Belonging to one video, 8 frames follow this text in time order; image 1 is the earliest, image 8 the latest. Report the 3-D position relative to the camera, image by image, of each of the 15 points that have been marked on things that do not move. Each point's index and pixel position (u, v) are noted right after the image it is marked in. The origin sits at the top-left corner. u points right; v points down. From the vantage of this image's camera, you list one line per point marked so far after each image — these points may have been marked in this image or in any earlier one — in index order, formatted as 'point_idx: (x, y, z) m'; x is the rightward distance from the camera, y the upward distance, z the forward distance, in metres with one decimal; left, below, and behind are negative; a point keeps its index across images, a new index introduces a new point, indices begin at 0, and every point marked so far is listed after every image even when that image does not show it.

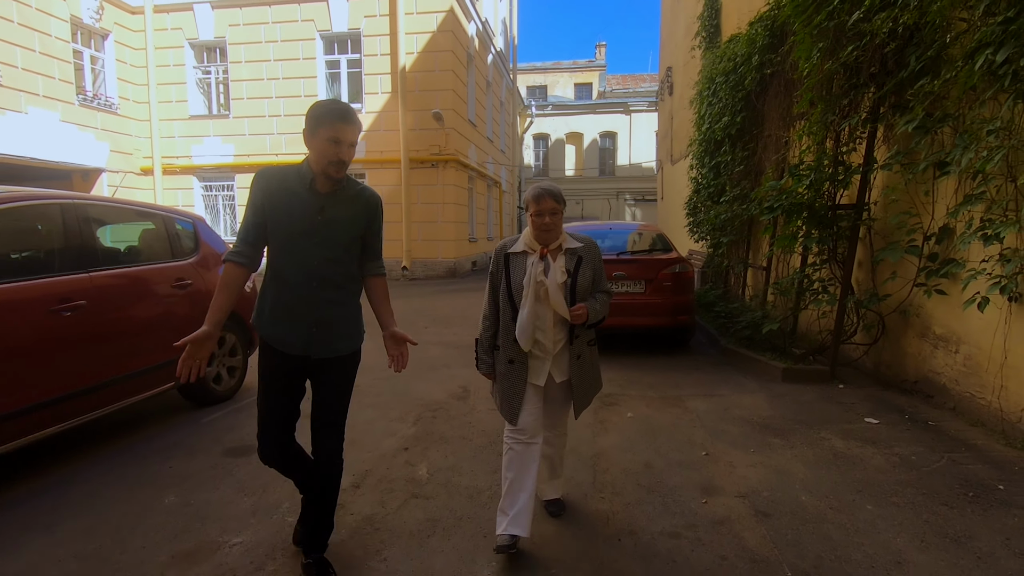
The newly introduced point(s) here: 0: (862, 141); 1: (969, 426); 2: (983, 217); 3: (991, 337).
0: (+3.0, +1.3, +4.7) m
1: (+3.1, -0.9, +3.7) m
2: (+3.0, +0.4, +3.4) m
3: (+3.1, -0.3, +3.5) m
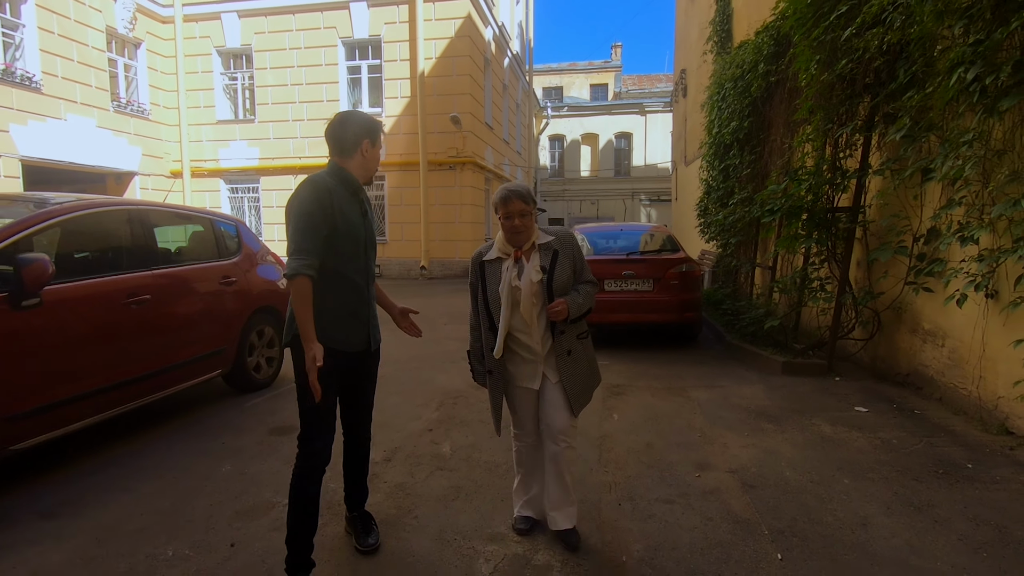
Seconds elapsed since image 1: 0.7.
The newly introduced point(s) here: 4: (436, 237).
0: (+3.2, +1.3, +5.0) m
1: (+3.2, -0.9, +4.0) m
2: (+3.1, +0.5, +3.7) m
3: (+3.2, -0.3, +3.8) m
4: (-2.2, +1.4, +15.6) m
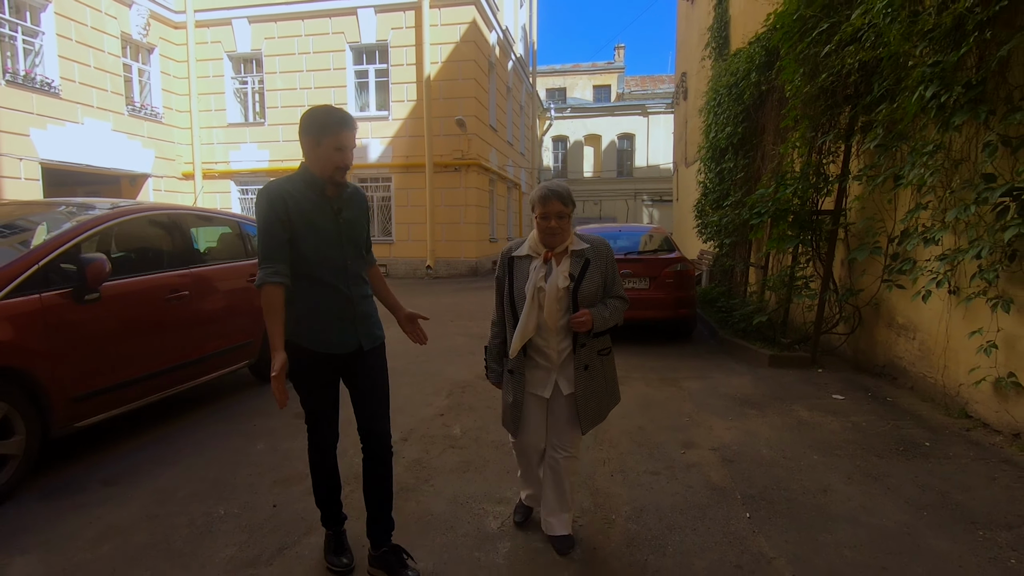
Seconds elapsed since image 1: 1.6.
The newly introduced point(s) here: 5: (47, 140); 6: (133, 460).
0: (+3.2, +1.3, +5.4) m
1: (+3.2, -0.9, +4.4) m
2: (+3.1, +0.5, +4.1) m
3: (+3.3, -0.3, +4.2) m
4: (-2.0, +1.5, +16.0) m
5: (-10.5, +3.3, +12.3) m
6: (-2.3, -1.1, +3.4) m
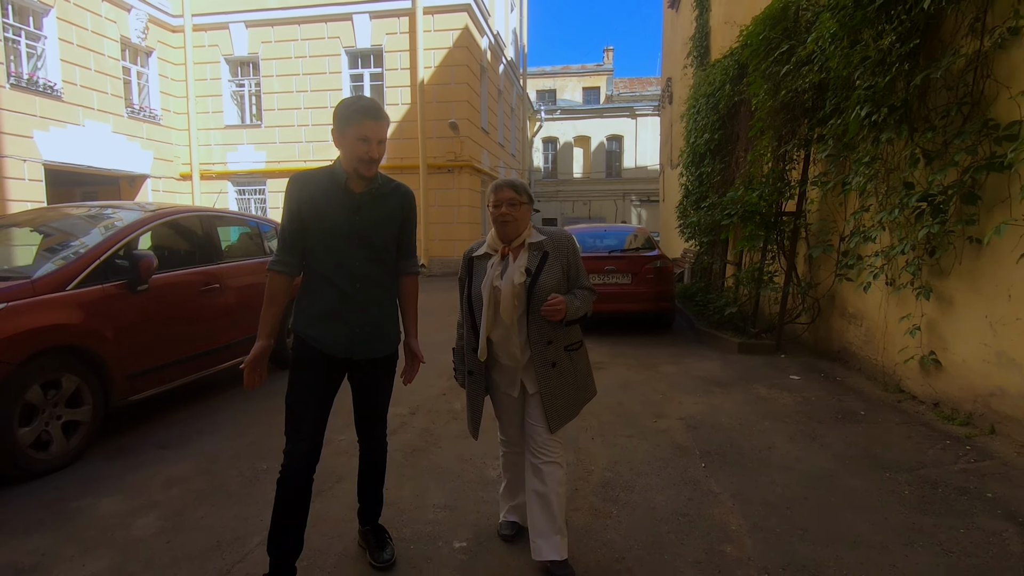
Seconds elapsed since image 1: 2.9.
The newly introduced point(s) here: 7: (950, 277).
0: (+3.1, +1.4, +6.0) m
1: (+3.2, -0.8, +5.0) m
2: (+3.0, +0.6, +4.7) m
3: (+3.2, -0.2, +4.8) m
4: (-2.3, +1.5, +16.5) m
5: (-10.7, +3.4, +12.7) m
6: (-2.4, -1.0, +3.9) m
7: (+3.1, +0.1, +3.9) m
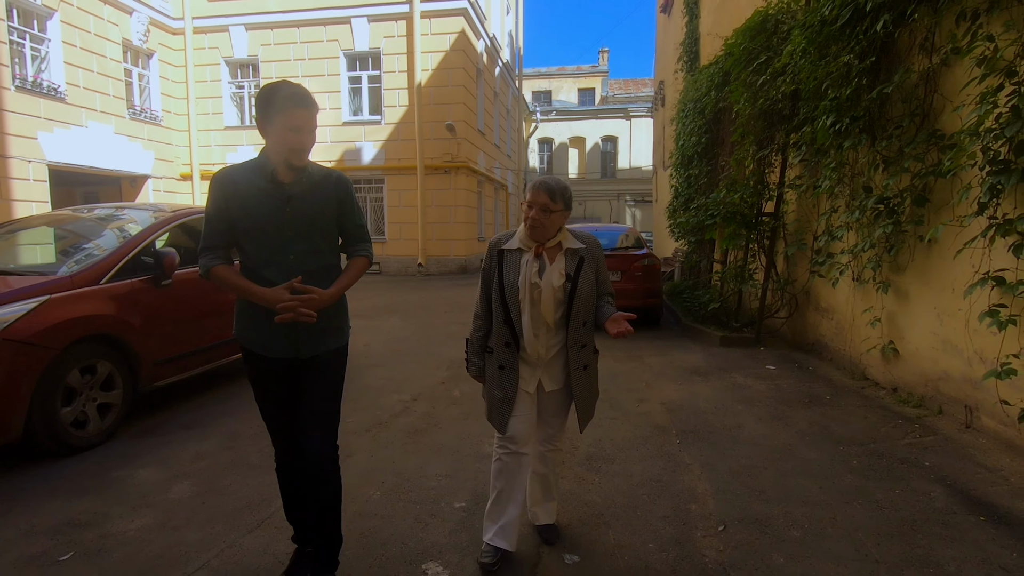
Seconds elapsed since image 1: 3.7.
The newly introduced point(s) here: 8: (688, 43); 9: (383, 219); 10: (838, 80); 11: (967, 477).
0: (+3.1, +1.4, +6.4) m
1: (+3.1, -0.8, +5.4) m
2: (+3.0, +0.6, +5.1) m
3: (+3.2, -0.2, +5.2) m
4: (-2.4, +1.6, +16.8) m
5: (-10.8, +3.4, +13.0) m
6: (-2.4, -1.0, +4.3) m
7: (+3.0, +0.1, +4.2) m
8: (+3.8, +5.3, +11.9) m
9: (-4.0, +2.1, +16.9) m
10: (+2.7, +1.7, +4.5) m
11: (+2.5, -1.0, +3.0) m
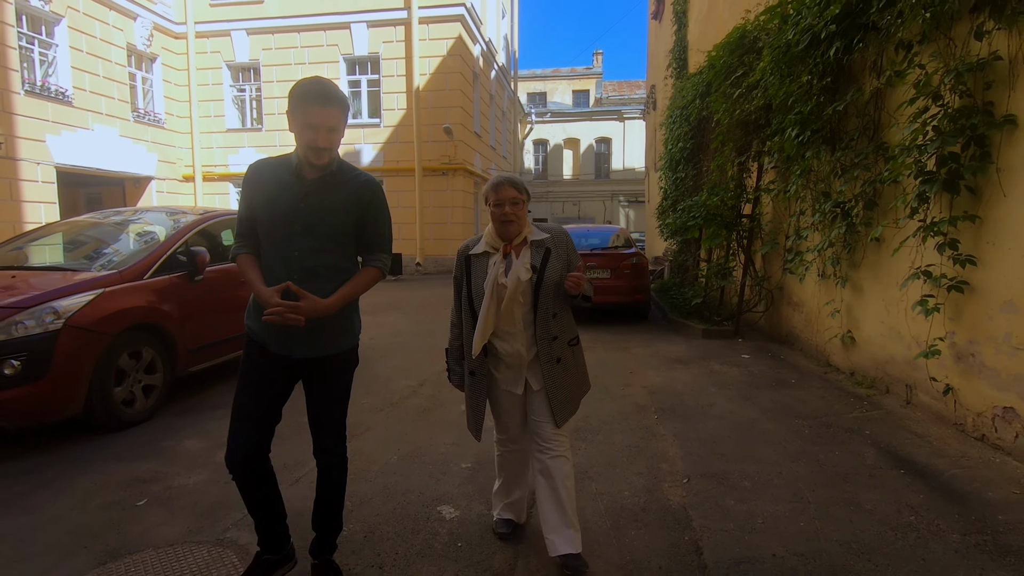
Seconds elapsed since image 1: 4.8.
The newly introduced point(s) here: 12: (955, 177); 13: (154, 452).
0: (+3.0, +1.5, +6.9) m
1: (+3.1, -0.7, +5.9) m
2: (+3.0, +0.6, +5.6) m
3: (+3.1, -0.1, +5.7) m
4: (-2.6, +1.6, +17.3) m
5: (-10.9, +3.4, +13.4) m
6: (-2.4, -0.9, +4.7) m
7: (+3.0, +0.2, +4.8) m
8: (+3.7, +5.3, +12.4) m
9: (-4.1, +2.2, +17.4) m
10: (+2.7, +1.8, +5.1) m
11: (+2.5, -1.0, +3.5) m
12: (+2.7, +0.7, +3.4) m
13: (-2.3, -1.1, +3.5) m
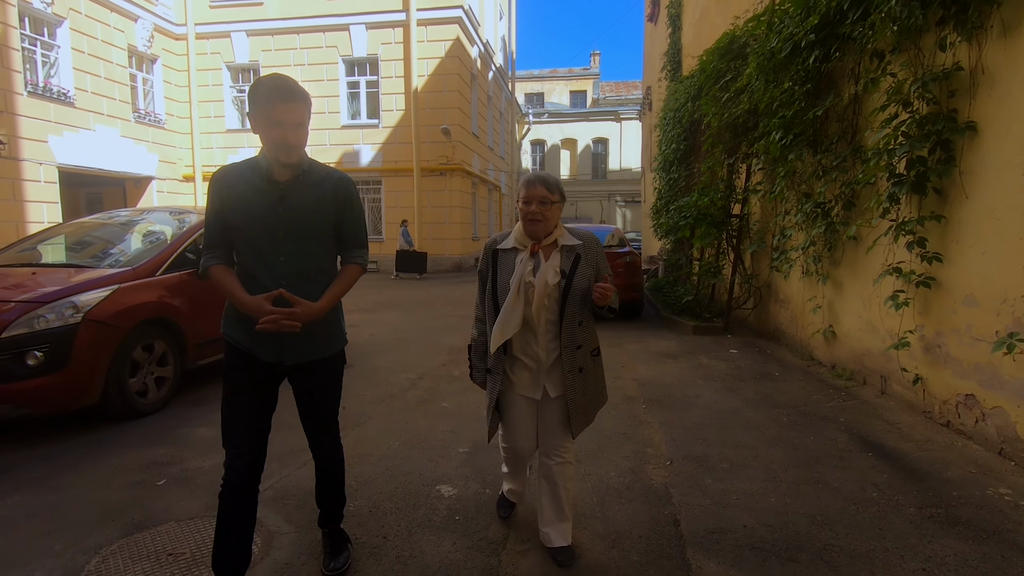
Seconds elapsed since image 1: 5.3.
0: (+3.0, +1.5, +7.1) m
1: (+3.1, -0.7, +6.1) m
2: (+2.9, +0.7, +5.8) m
3: (+3.1, -0.1, +5.9) m
4: (-2.6, +1.6, +17.5) m
5: (-11.0, +3.5, +13.5) m
6: (-2.5, -0.9, +4.9) m
7: (+3.0, +0.2, +5.0) m
8: (+3.6, +5.4, +12.7) m
9: (-4.2, +2.2, +17.6) m
10: (+2.6, +1.8, +5.3) m
11: (+2.4, -0.9, +3.7) m
12: (+2.7, +0.7, +3.6) m
13: (-2.3, -1.0, +3.7) m
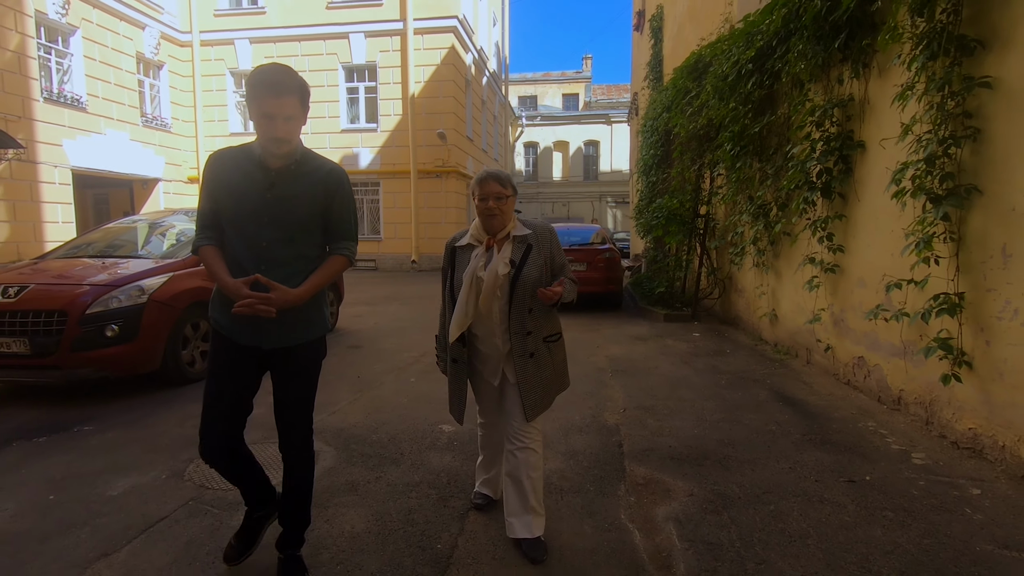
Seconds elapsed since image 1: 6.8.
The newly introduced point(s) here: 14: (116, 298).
0: (+2.8, +1.6, +8.0) m
1: (+2.9, -0.6, +7.0) m
2: (+2.8, +0.8, +6.7) m
3: (+3.0, 0.0, +6.8) m
4: (-2.9, +1.8, +18.4) m
5: (-11.2, +3.6, +14.3) m
6: (-2.6, -0.8, +5.8) m
7: (+2.8, +0.3, +5.9) m
8: (+3.4, +5.5, +13.6) m
9: (-4.4, +2.3, +18.4) m
10: (+2.5, +1.9, +6.2) m
11: (+2.3, -0.8, +4.6) m
12: (+2.6, +0.8, +4.5) m
13: (-2.4, -0.9, +4.6) m
14: (-3.2, -0.1, +4.5) m
